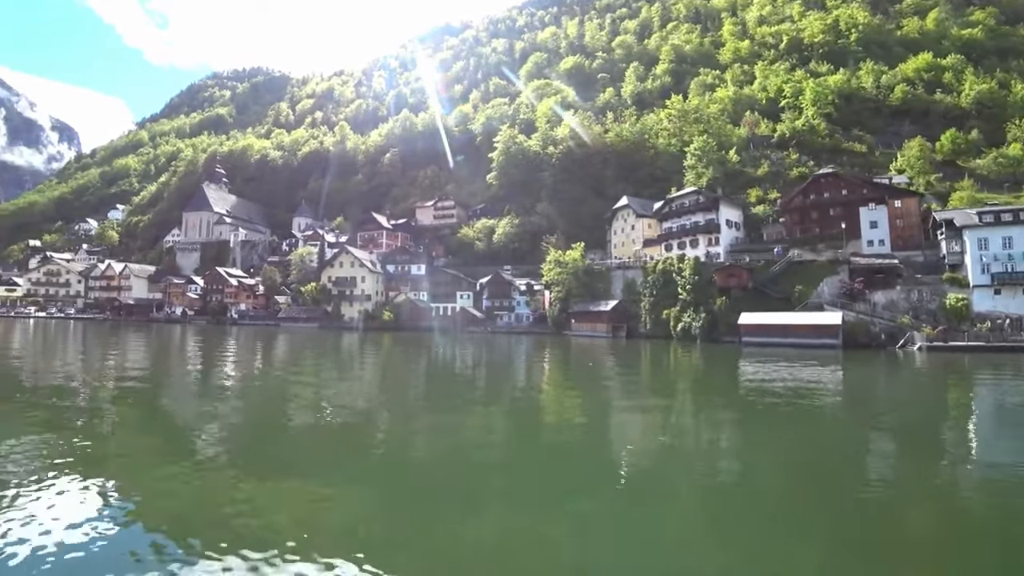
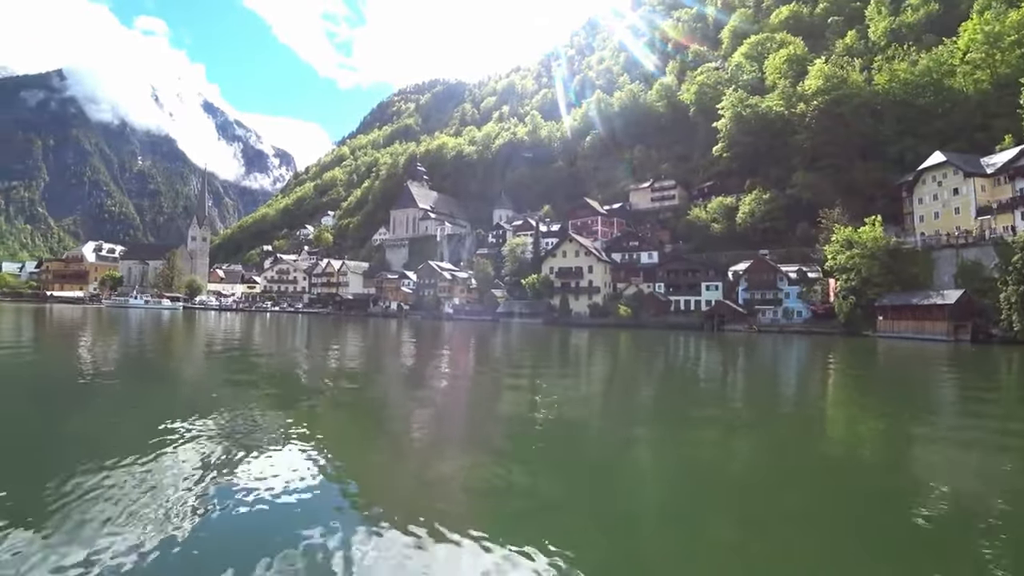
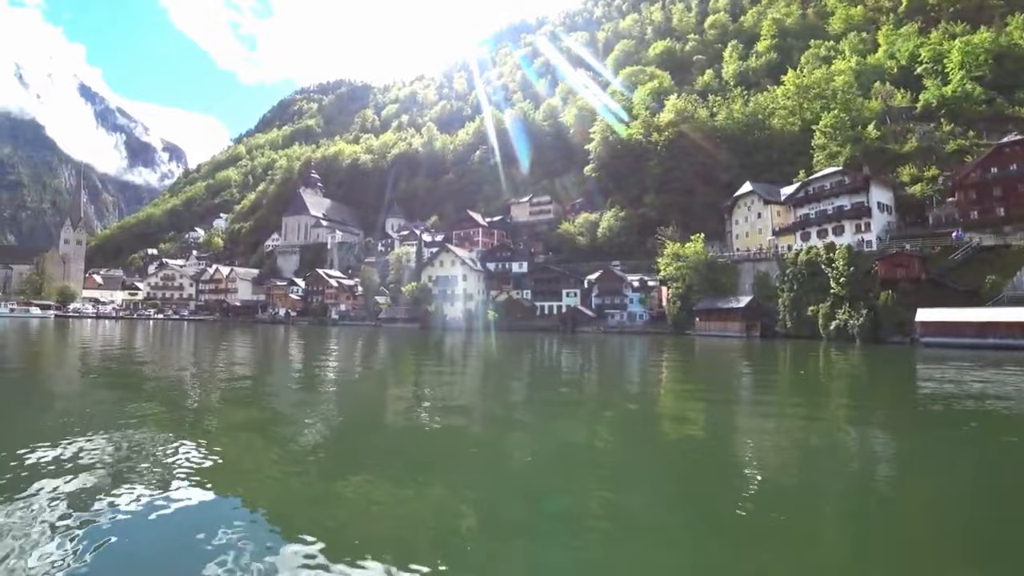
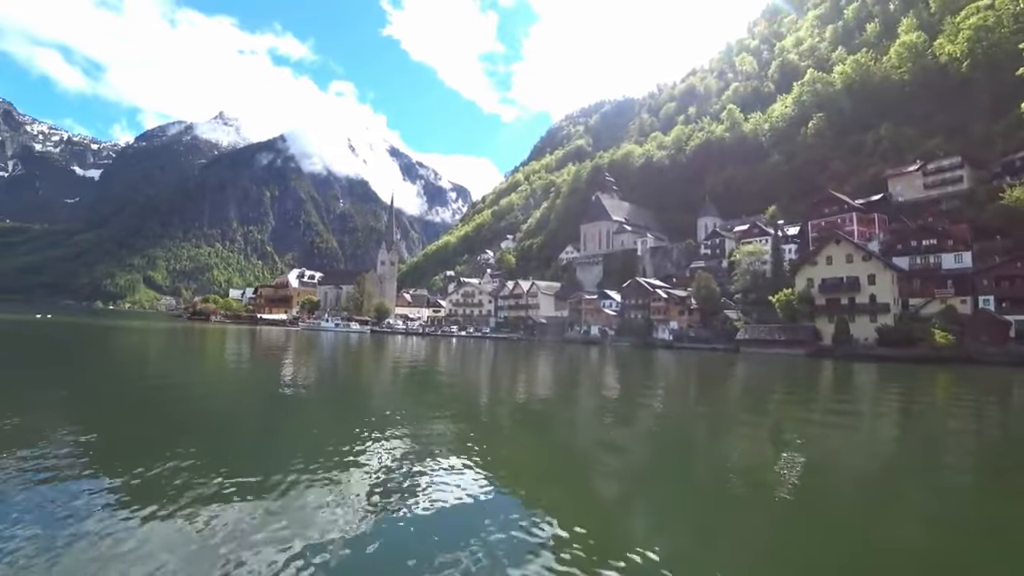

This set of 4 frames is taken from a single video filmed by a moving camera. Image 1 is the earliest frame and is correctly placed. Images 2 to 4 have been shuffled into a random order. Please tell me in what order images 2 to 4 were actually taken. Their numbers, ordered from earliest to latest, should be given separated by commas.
3, 2, 4
